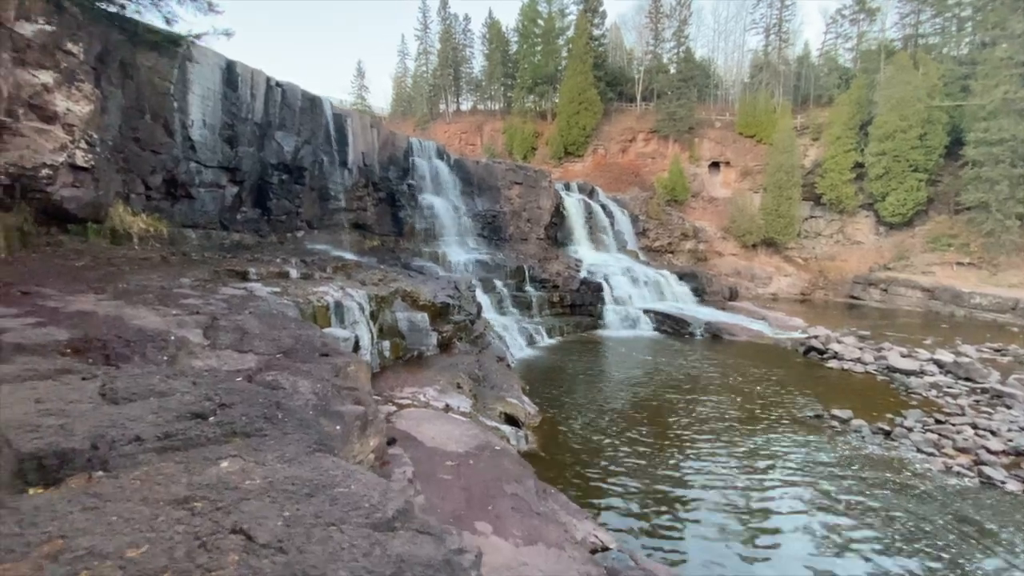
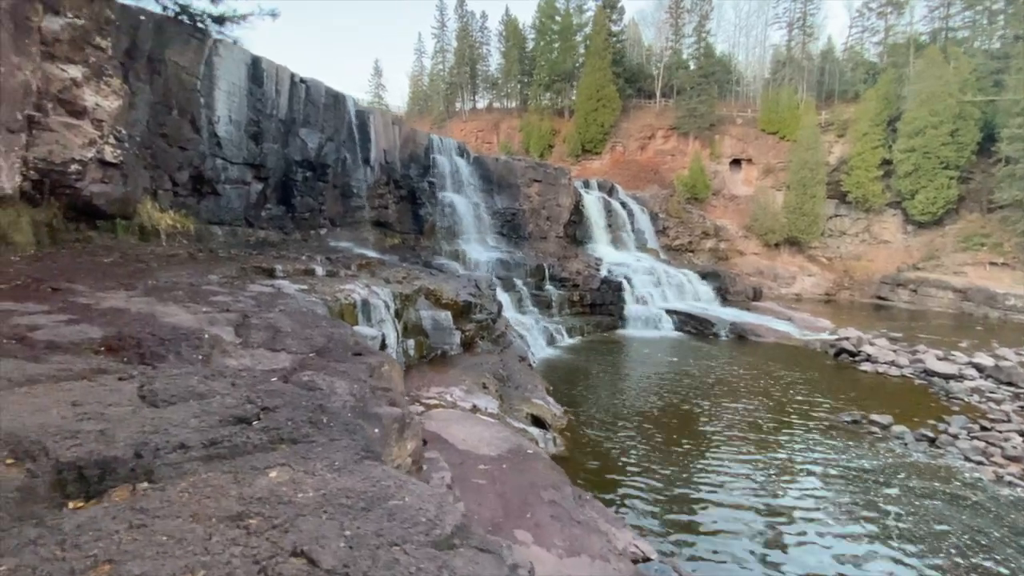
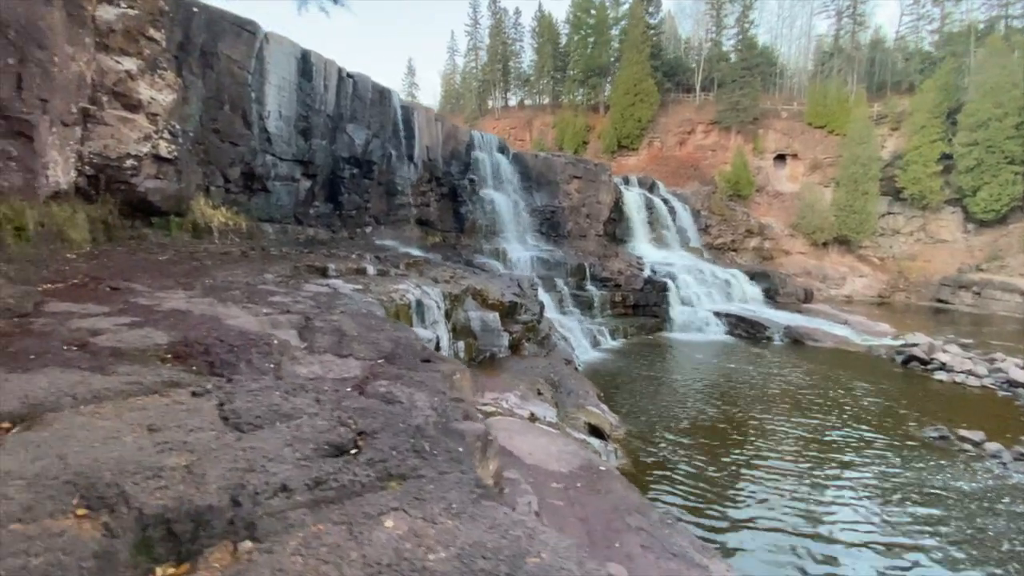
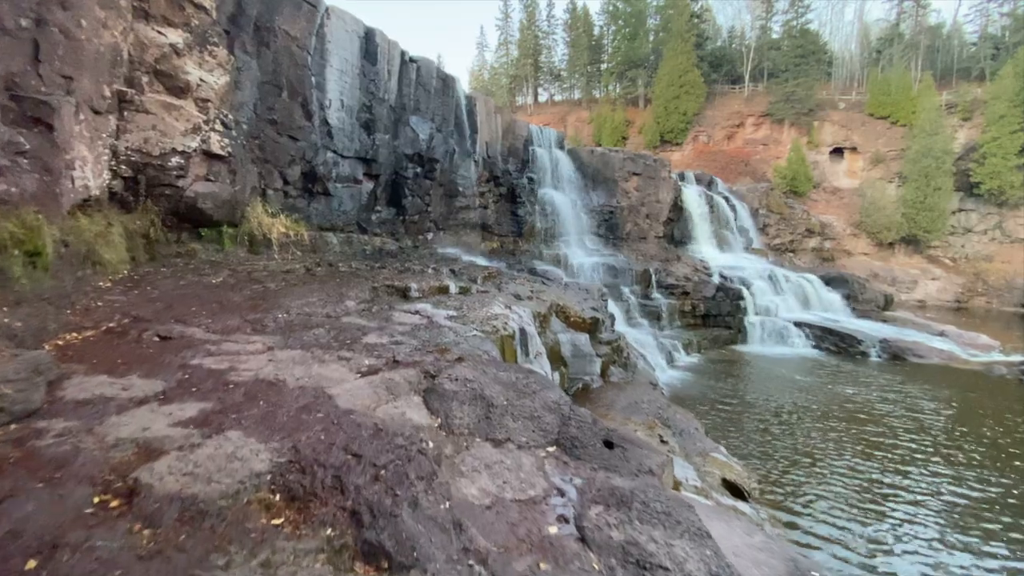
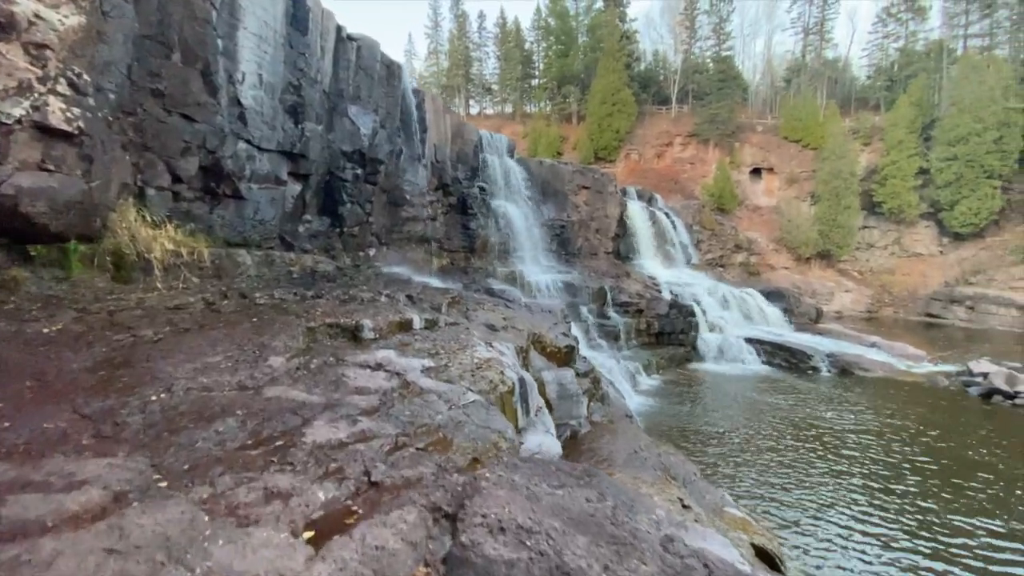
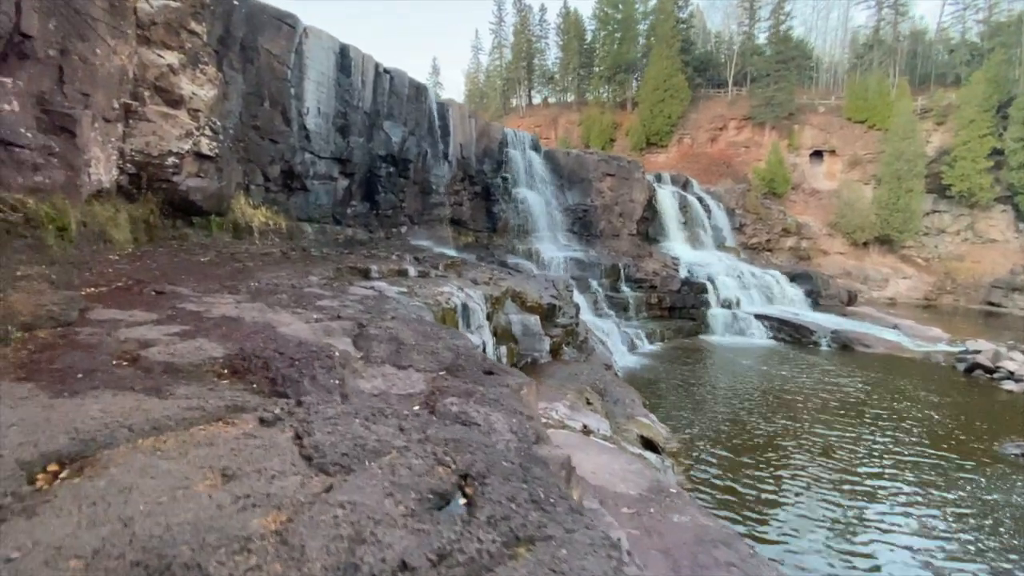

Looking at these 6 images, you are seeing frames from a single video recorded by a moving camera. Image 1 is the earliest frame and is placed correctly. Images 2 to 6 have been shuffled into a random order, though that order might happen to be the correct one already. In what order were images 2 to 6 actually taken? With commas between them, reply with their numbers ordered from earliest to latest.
2, 3, 6, 4, 5
